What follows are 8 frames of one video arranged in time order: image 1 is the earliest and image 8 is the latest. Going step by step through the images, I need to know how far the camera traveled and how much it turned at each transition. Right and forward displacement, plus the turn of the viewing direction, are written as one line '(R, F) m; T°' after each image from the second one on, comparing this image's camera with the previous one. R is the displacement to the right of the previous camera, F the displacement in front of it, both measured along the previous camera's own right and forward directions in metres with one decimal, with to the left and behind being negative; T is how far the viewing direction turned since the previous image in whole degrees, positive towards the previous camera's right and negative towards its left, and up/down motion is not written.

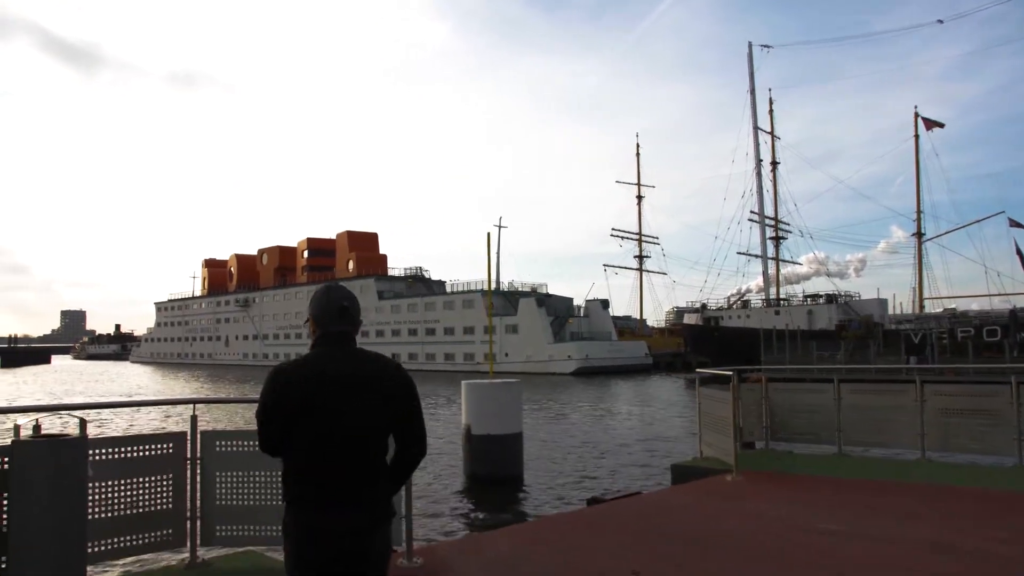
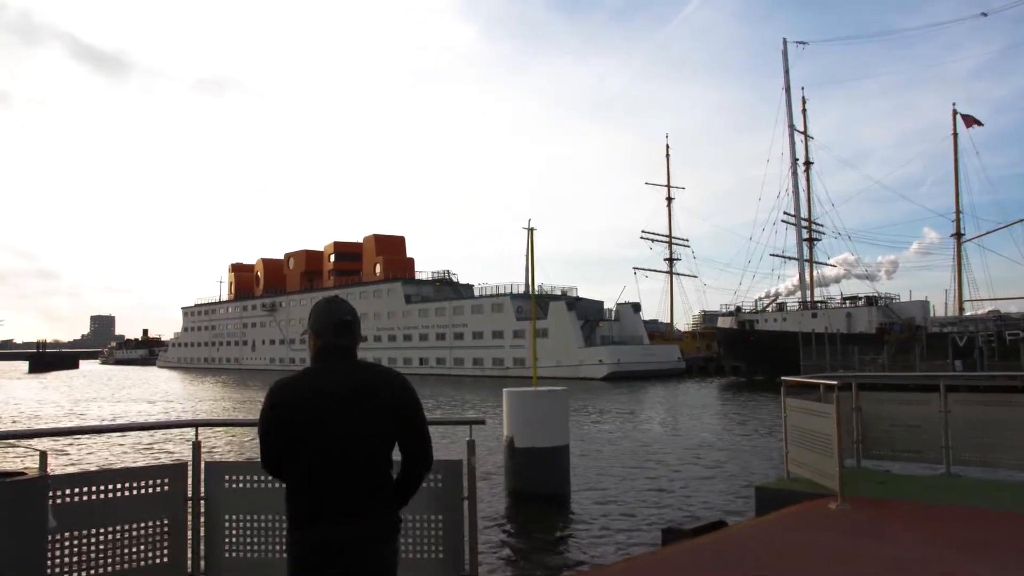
(-0.2, +0.7) m; -2°
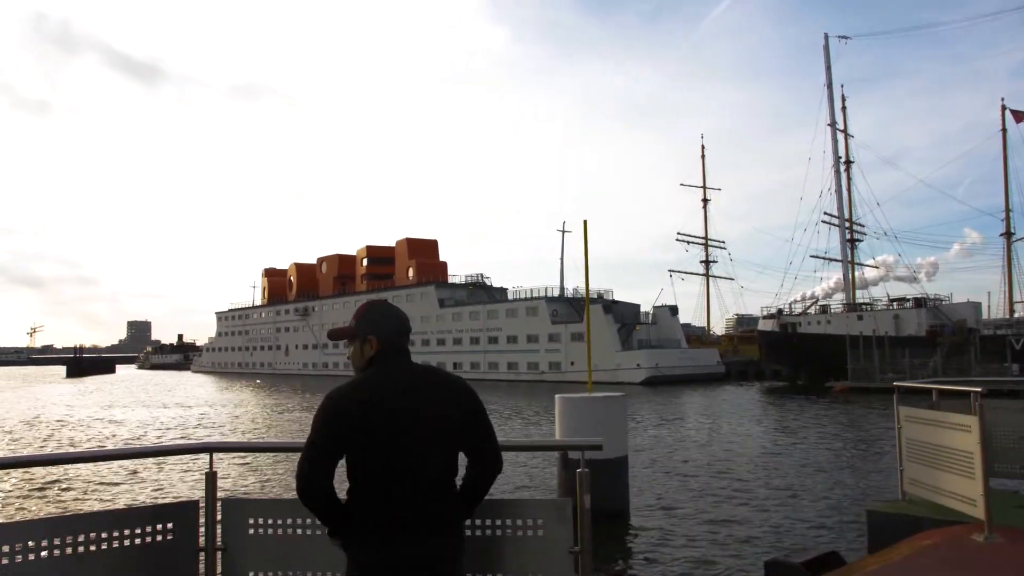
(-0.3, +0.5) m; -2°
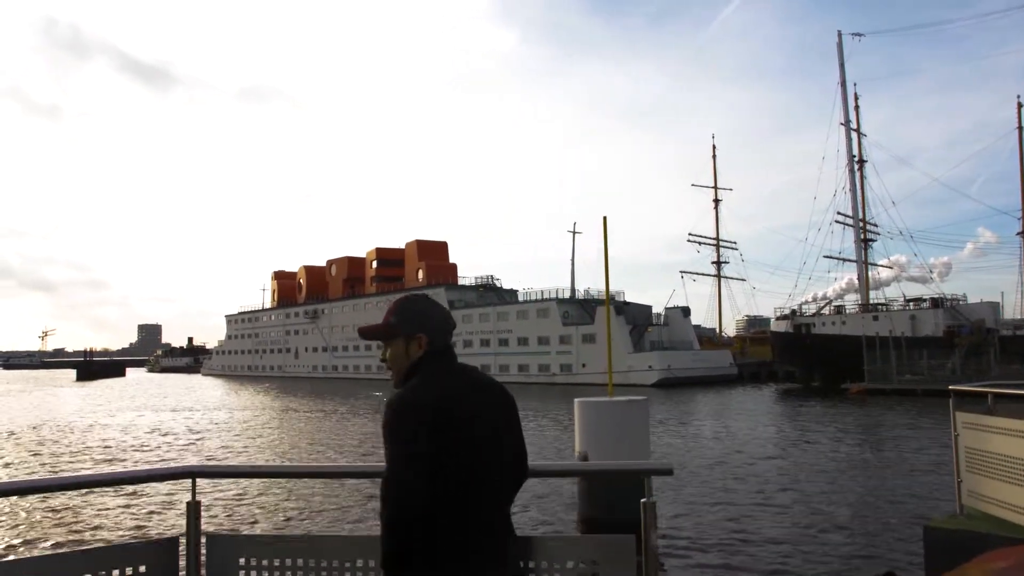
(-0.1, +0.3) m; -1°
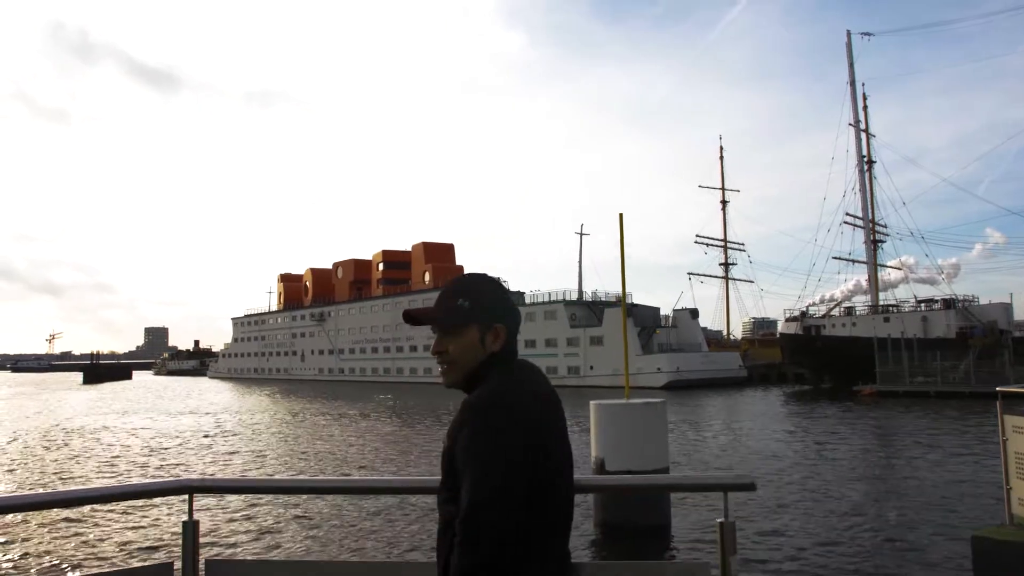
(-0.1, +0.2) m; 0°
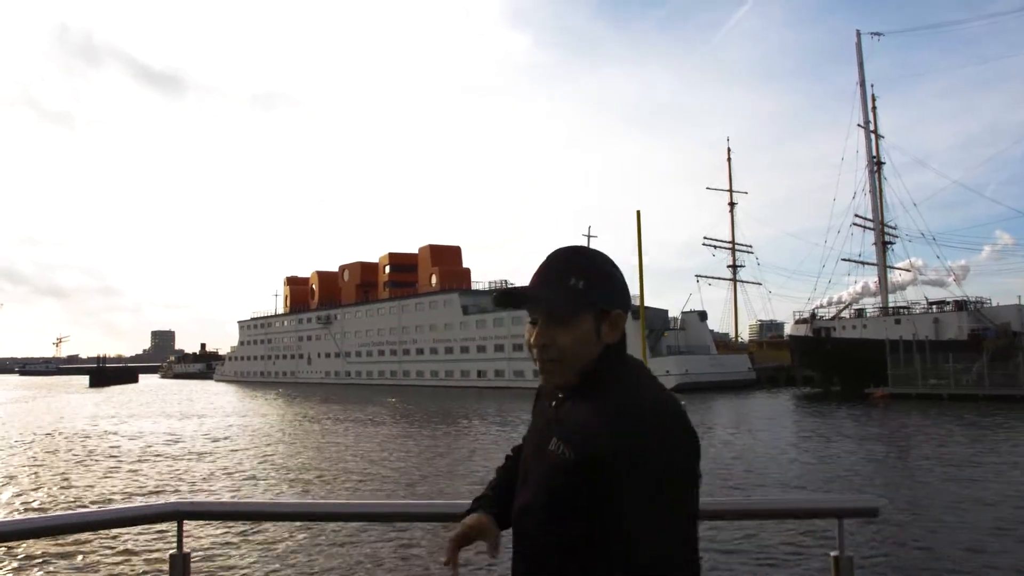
(-0.1, +0.2) m; 0°
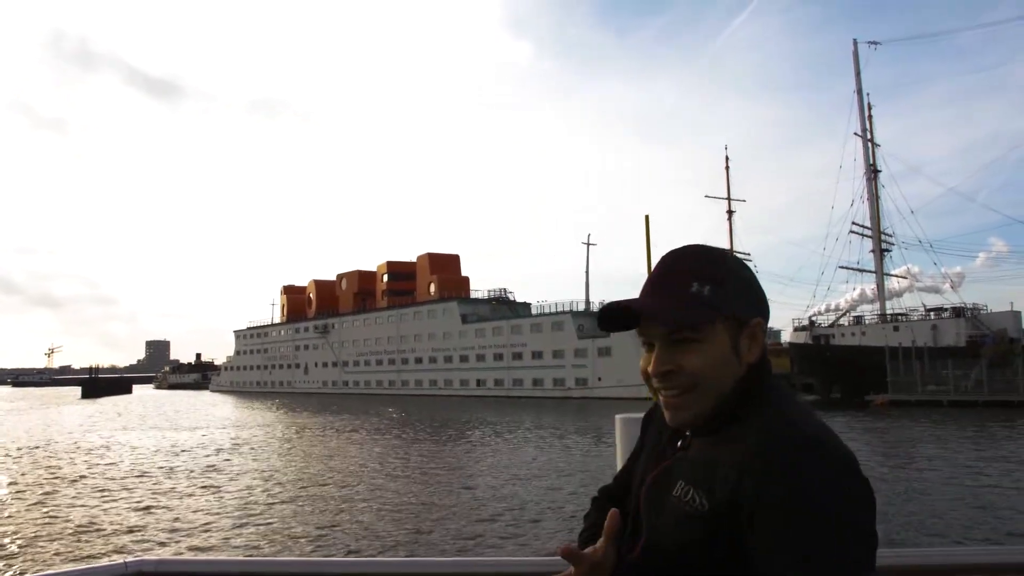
(-0.2, +0.1) m; 0°
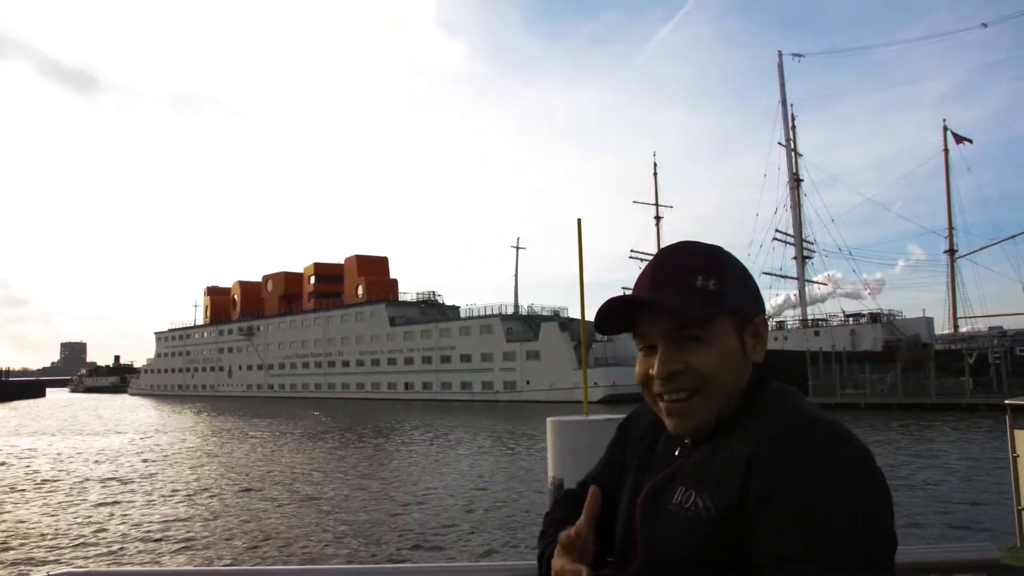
(+0.6, +0.2) m; +5°
